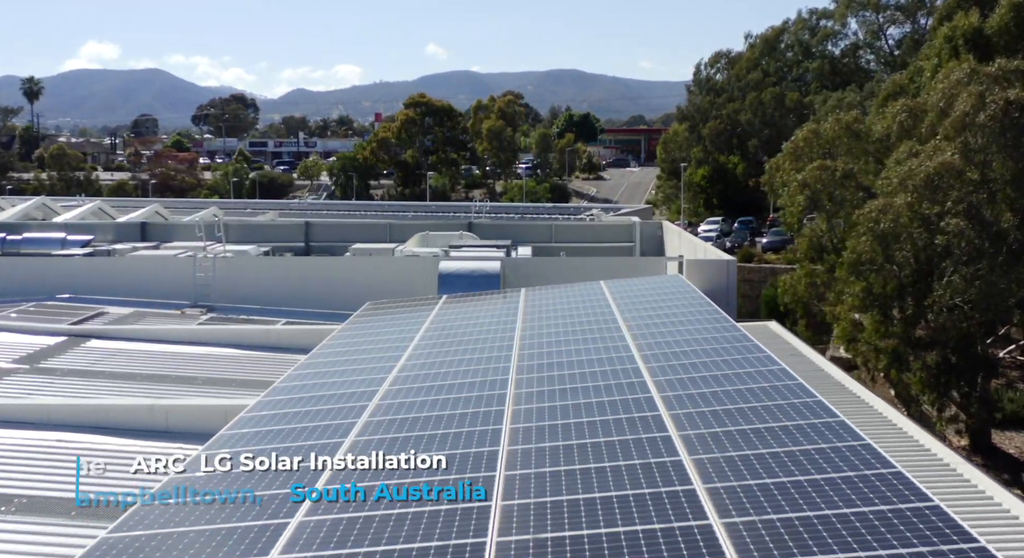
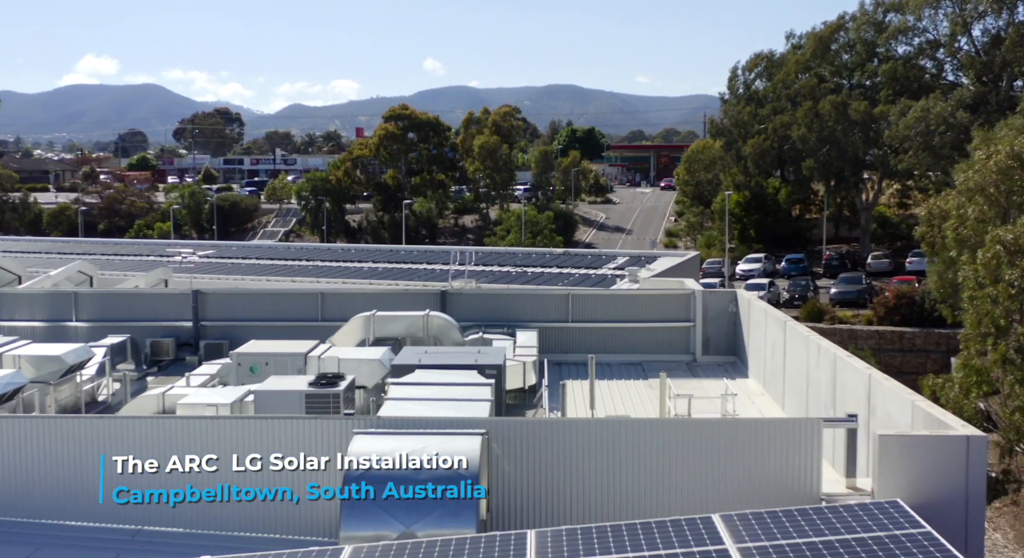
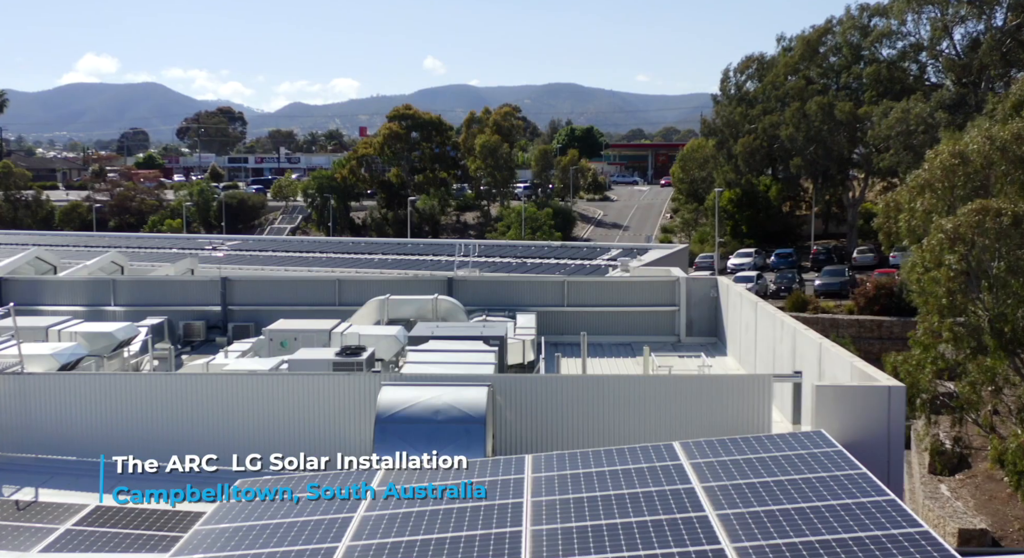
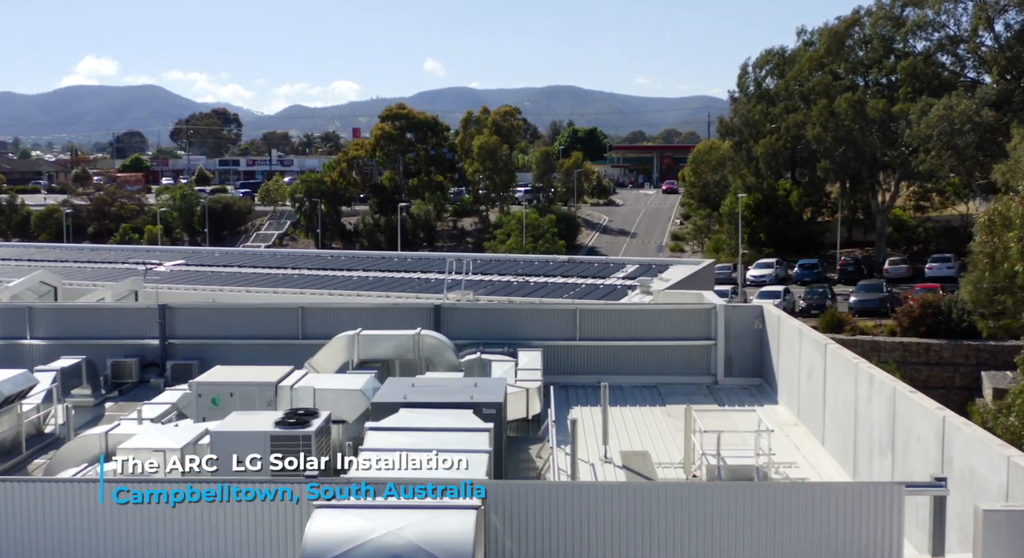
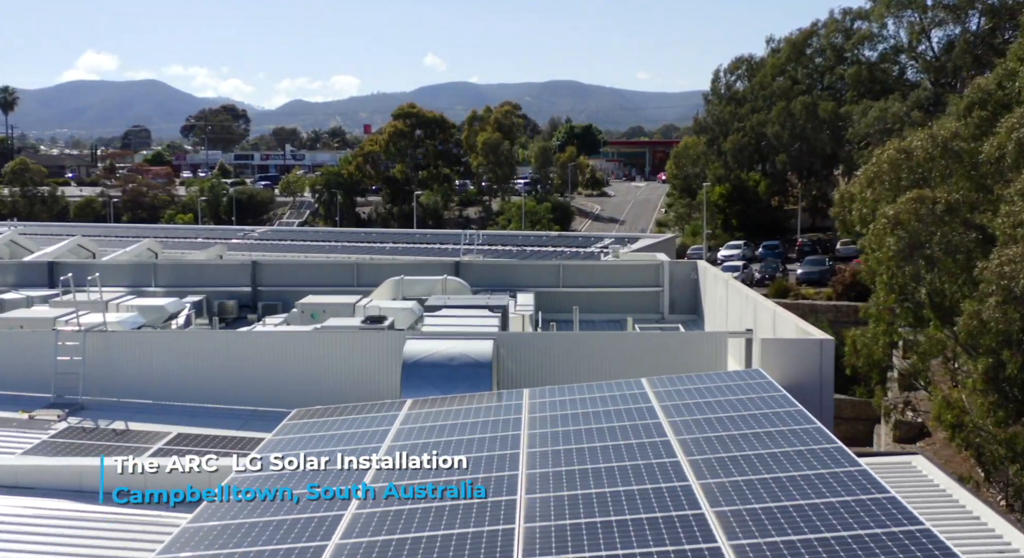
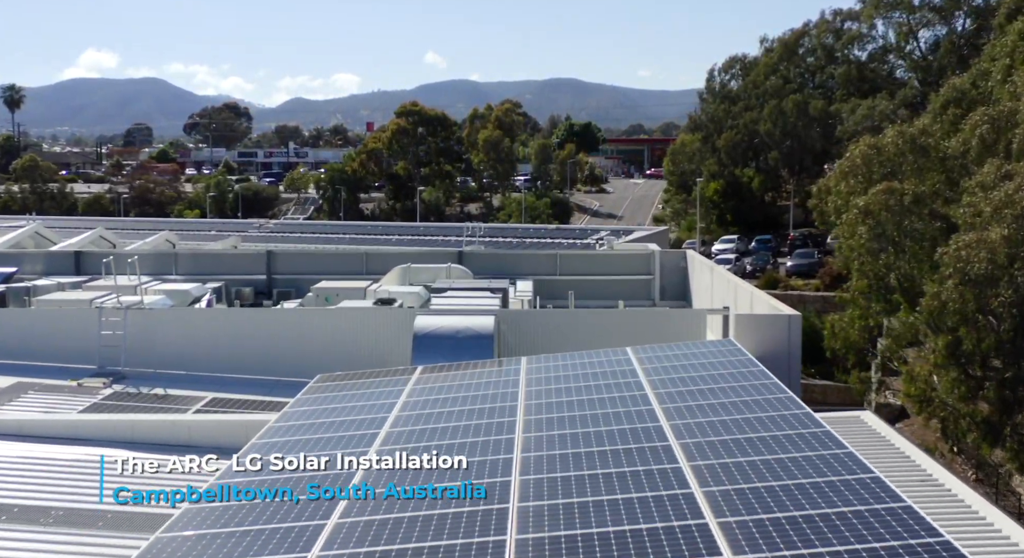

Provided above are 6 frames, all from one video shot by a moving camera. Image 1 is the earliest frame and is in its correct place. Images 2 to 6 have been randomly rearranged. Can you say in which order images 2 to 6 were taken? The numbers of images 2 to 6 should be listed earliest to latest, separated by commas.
6, 5, 3, 2, 4
